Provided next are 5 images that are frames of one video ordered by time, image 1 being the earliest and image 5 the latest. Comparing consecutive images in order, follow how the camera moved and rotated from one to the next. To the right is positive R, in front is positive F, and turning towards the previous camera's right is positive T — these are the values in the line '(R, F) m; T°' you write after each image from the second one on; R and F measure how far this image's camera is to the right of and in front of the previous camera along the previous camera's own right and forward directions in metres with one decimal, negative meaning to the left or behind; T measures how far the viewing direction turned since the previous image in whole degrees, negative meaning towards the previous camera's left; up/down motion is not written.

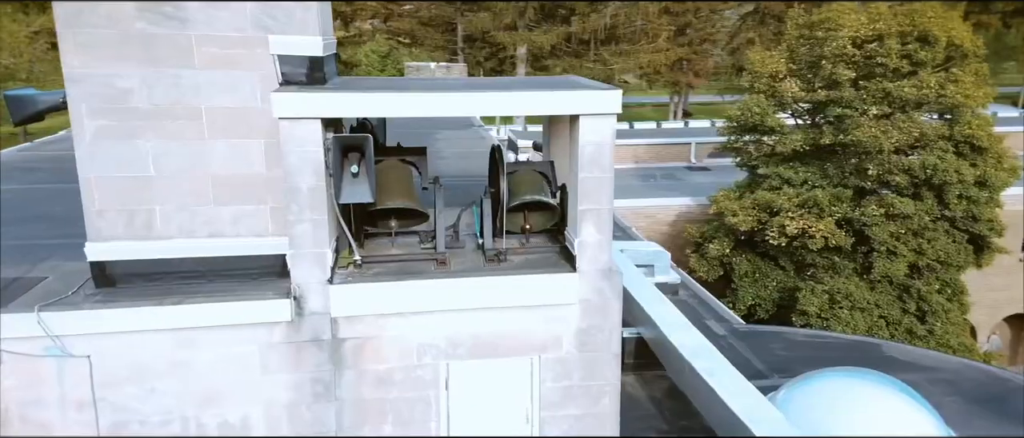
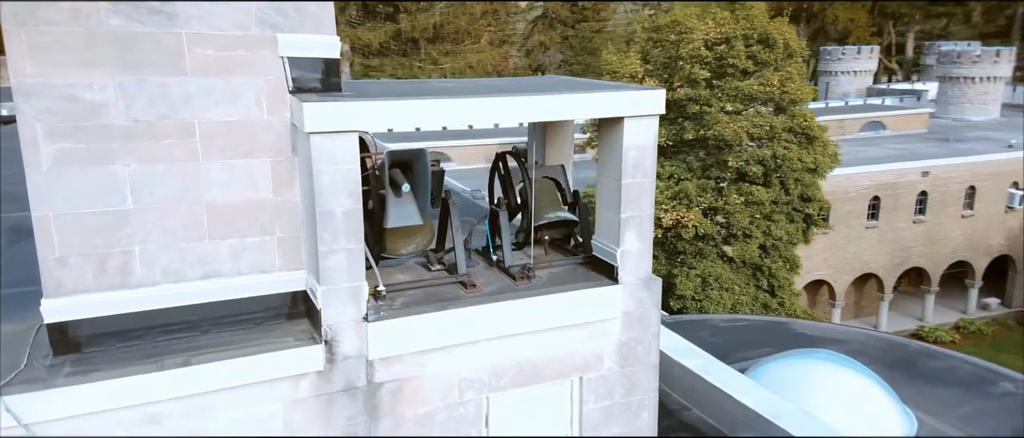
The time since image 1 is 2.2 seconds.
(-1.6, +0.6) m; +15°
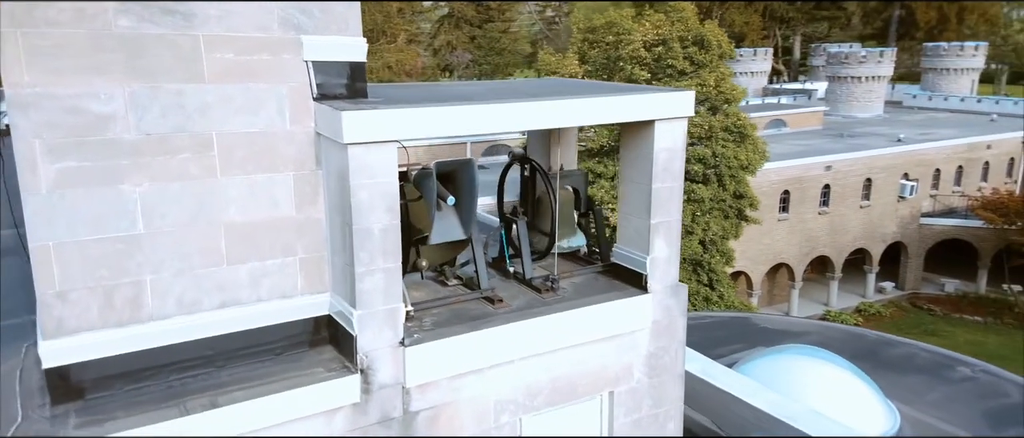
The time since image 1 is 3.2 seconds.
(-0.8, +0.3) m; +7°
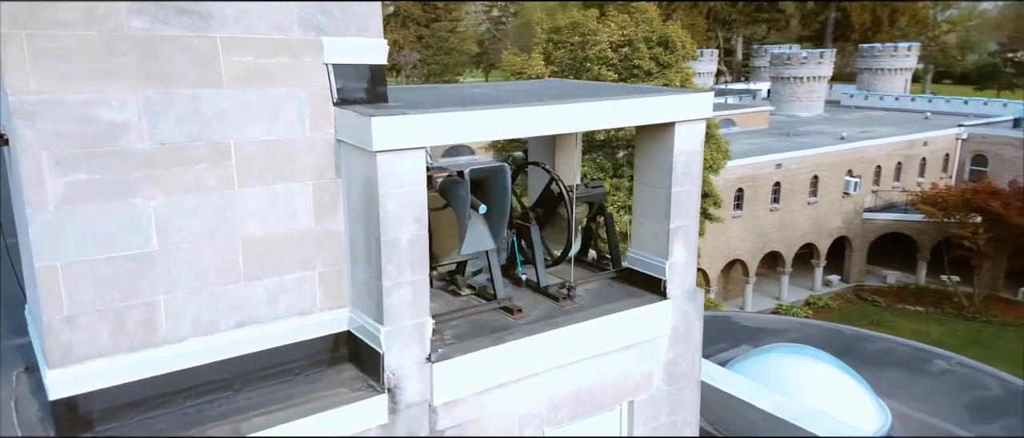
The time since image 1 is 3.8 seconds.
(-0.5, +0.2) m; +4°
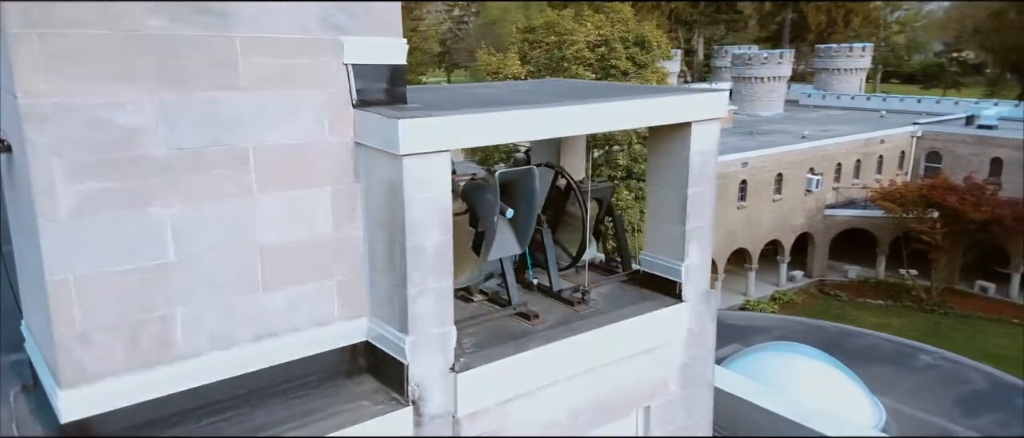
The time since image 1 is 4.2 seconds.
(-0.3, +0.1) m; +3°
